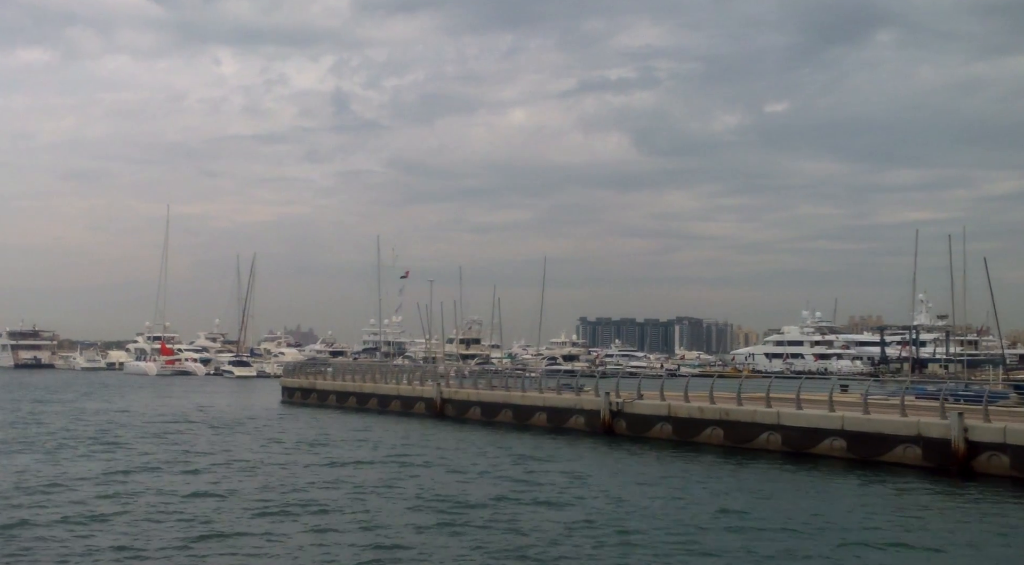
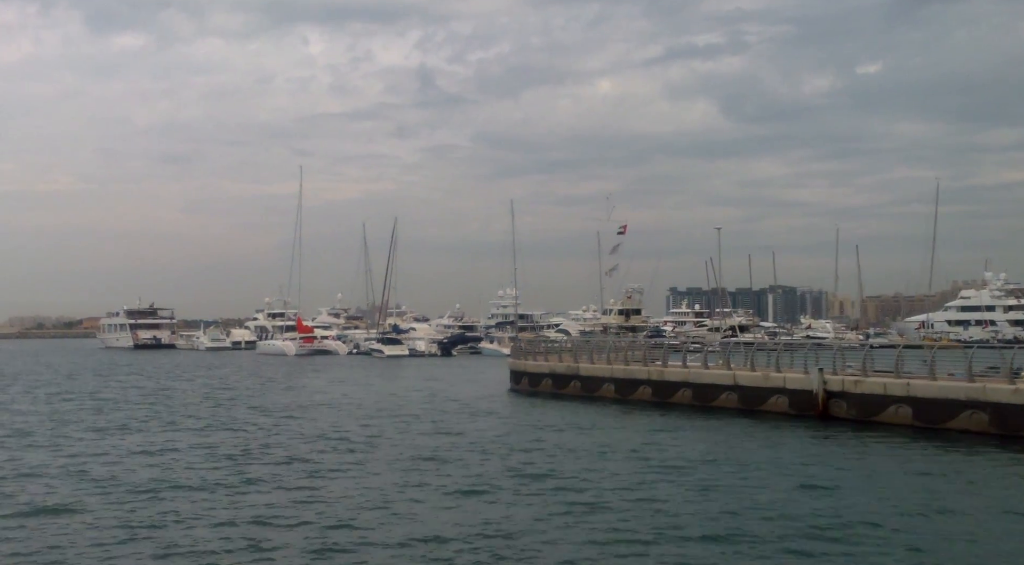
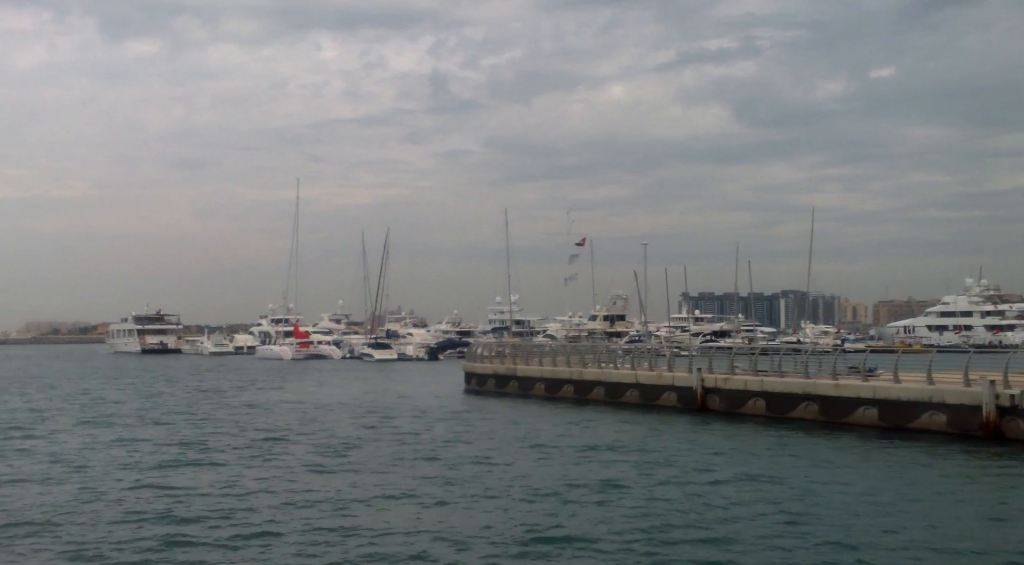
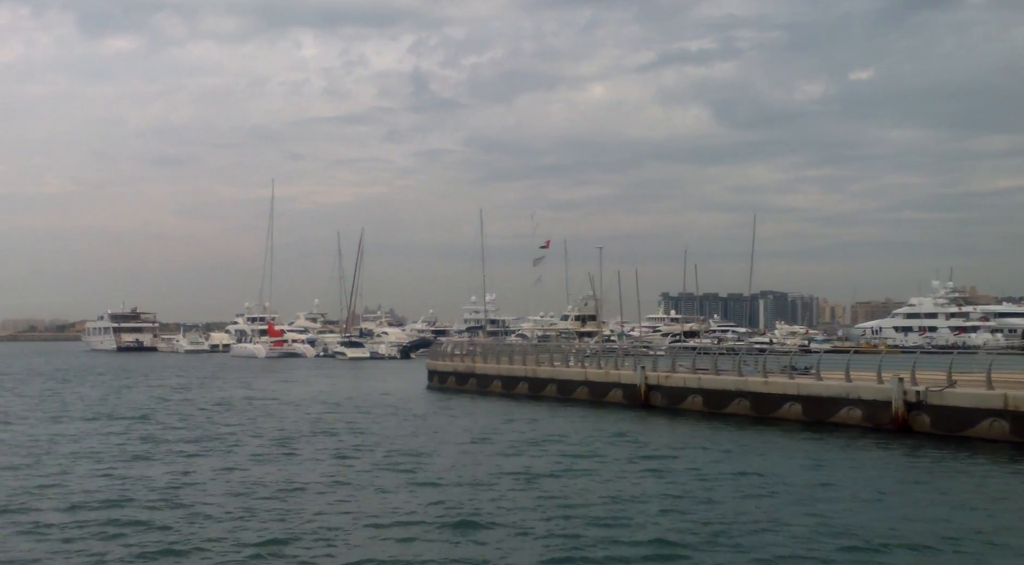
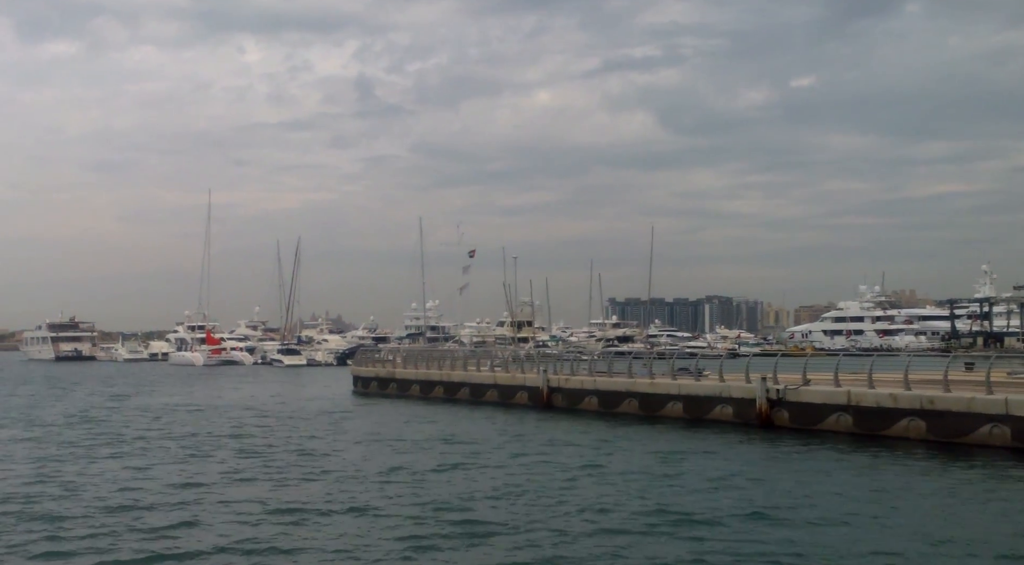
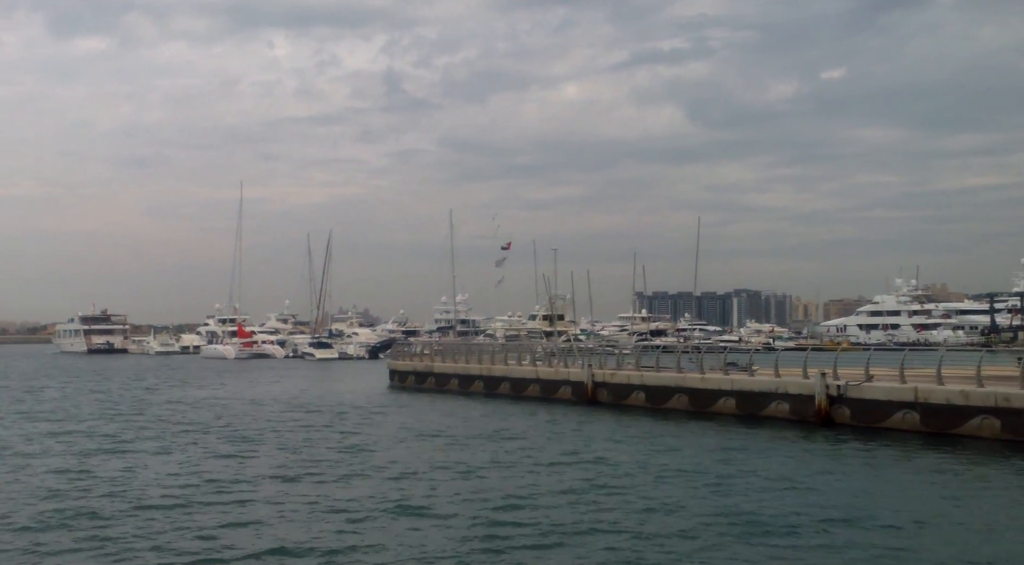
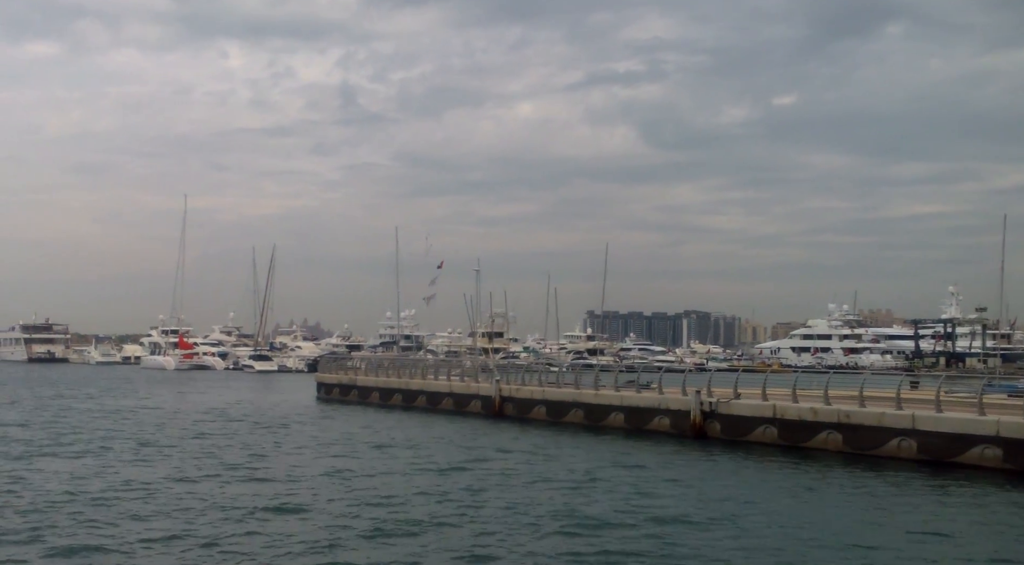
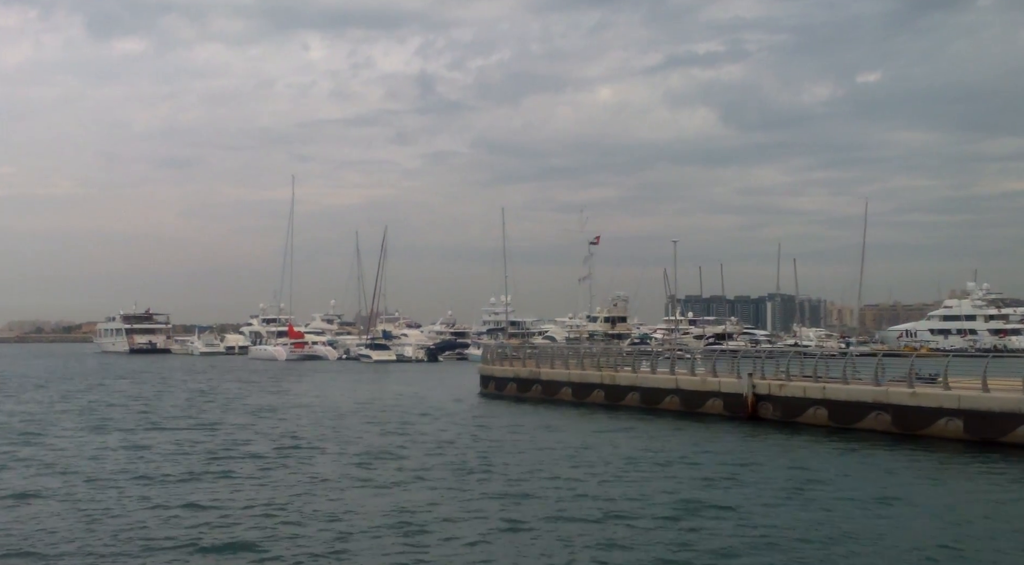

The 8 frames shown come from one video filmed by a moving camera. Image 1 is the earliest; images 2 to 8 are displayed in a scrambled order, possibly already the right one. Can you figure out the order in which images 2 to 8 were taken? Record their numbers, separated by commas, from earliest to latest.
7, 5, 6, 4, 3, 8, 2
